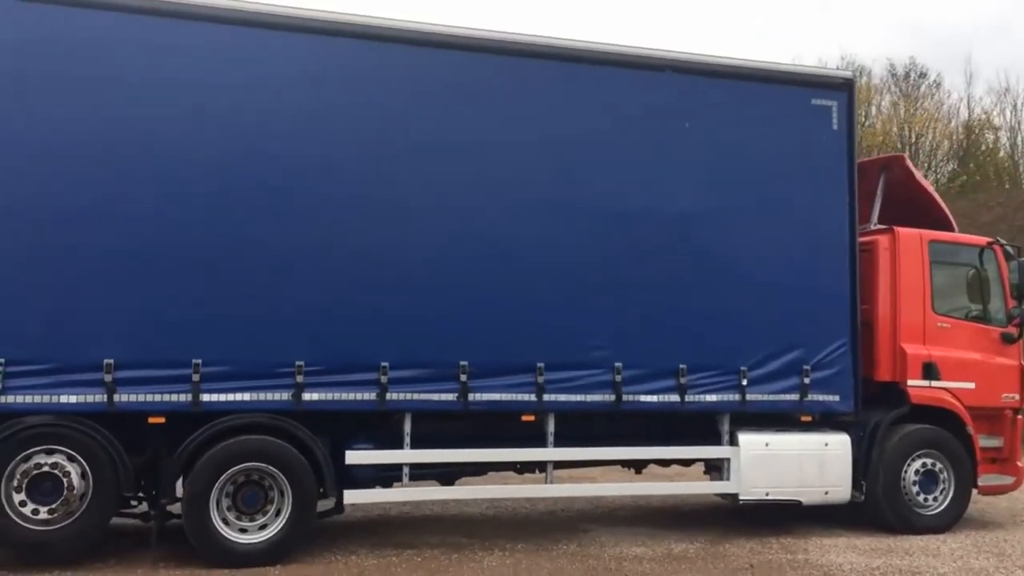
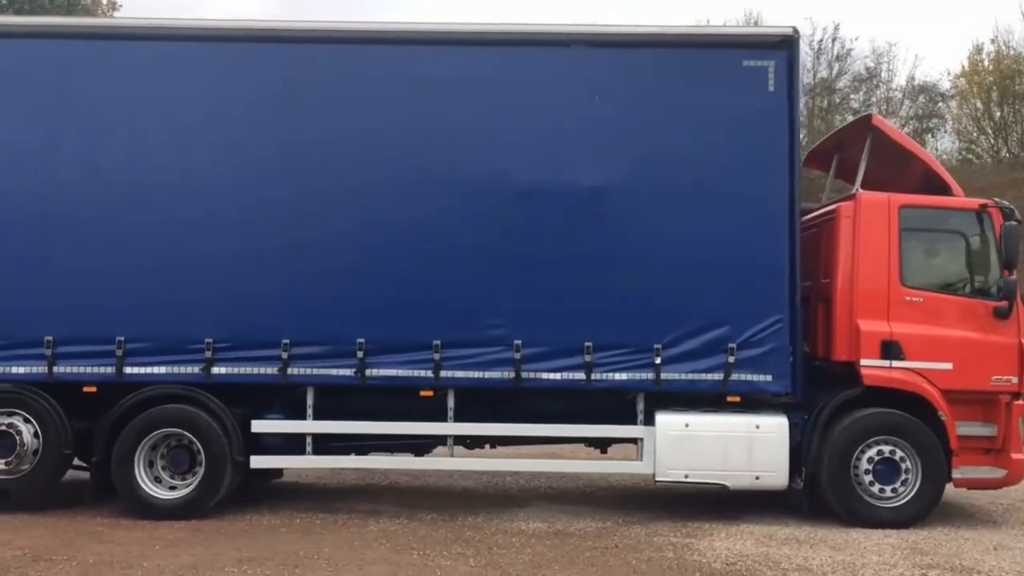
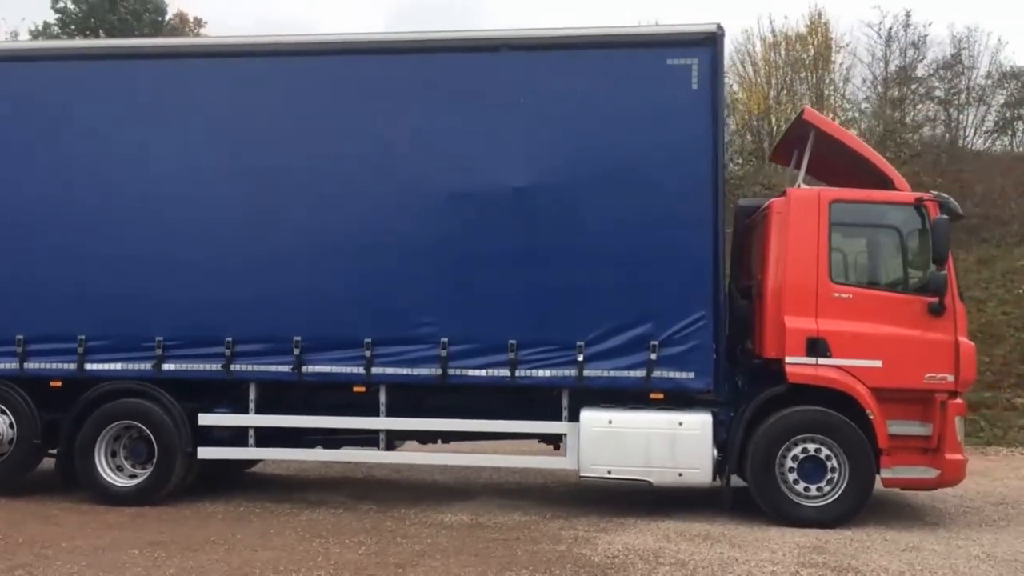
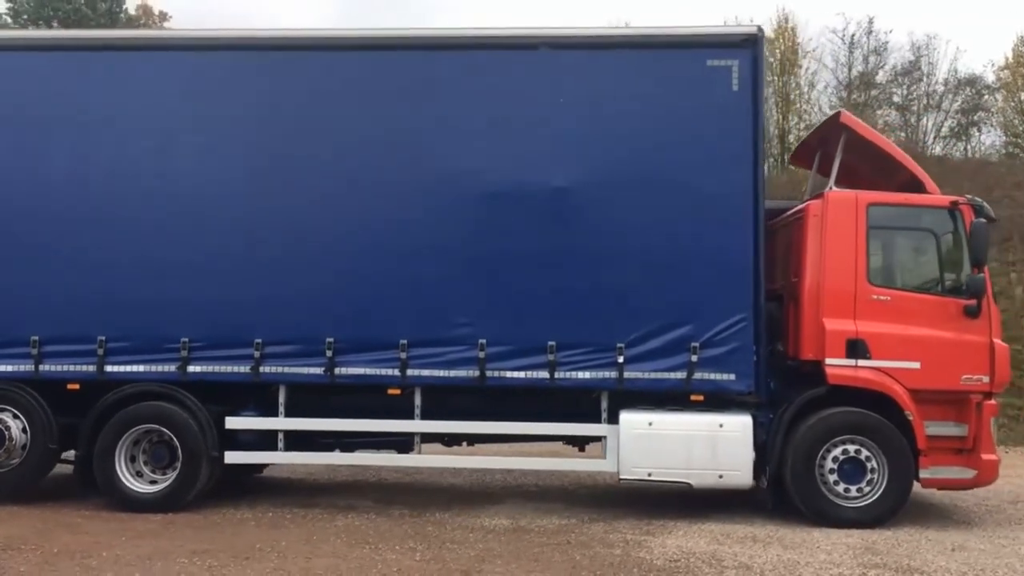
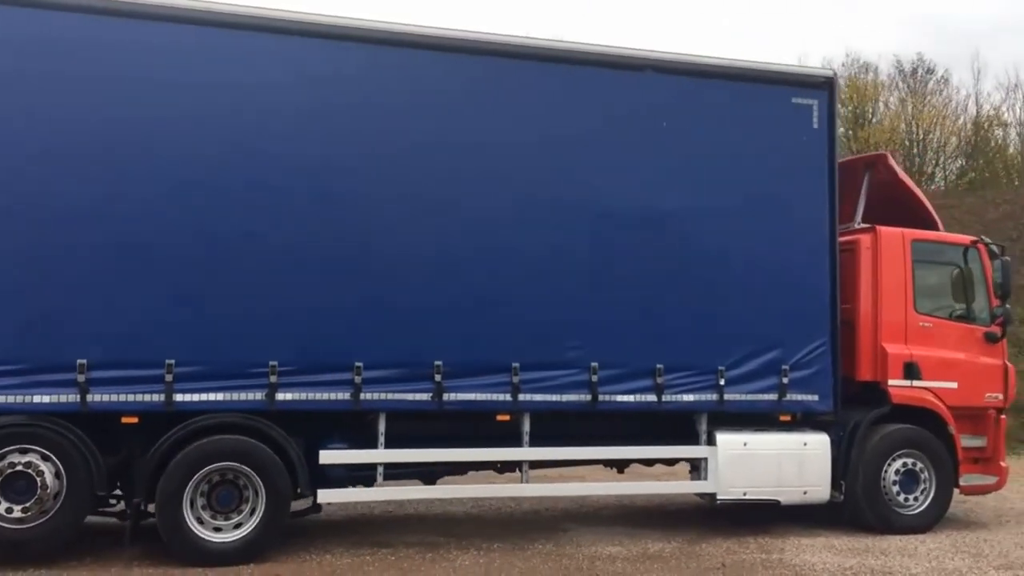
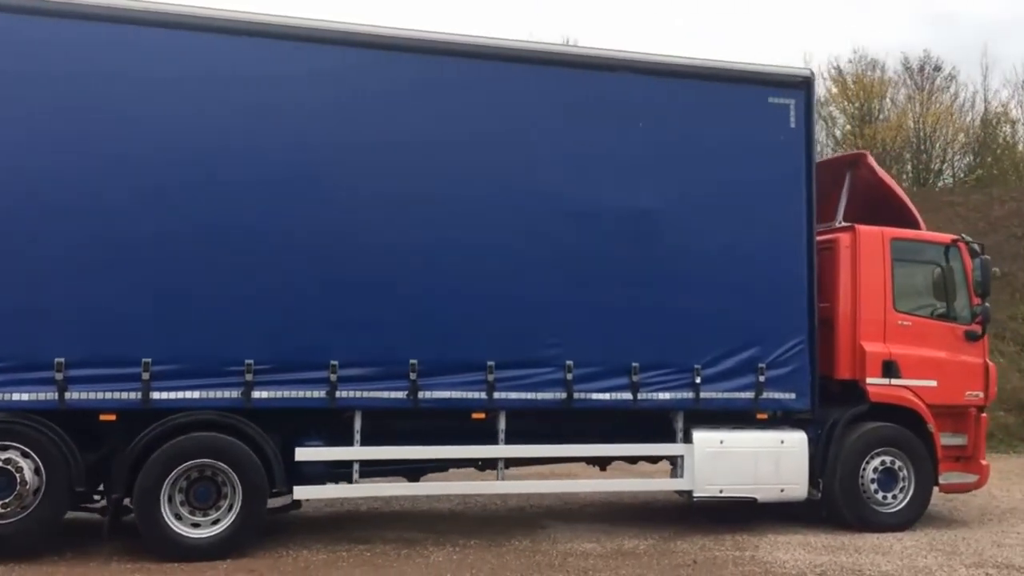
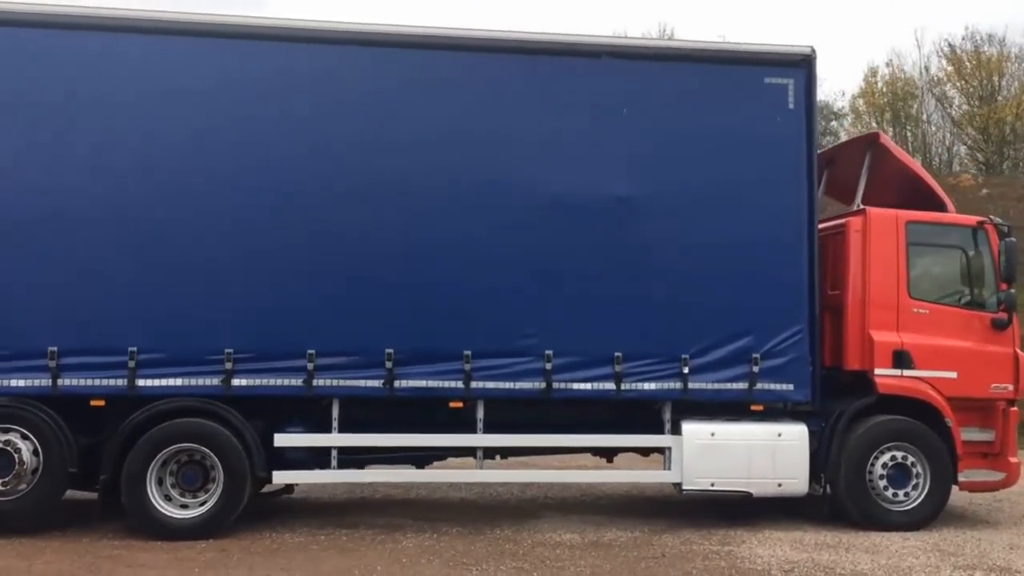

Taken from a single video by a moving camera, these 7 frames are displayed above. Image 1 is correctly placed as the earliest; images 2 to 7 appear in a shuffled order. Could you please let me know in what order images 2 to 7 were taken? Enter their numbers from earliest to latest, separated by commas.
5, 6, 7, 2, 4, 3
